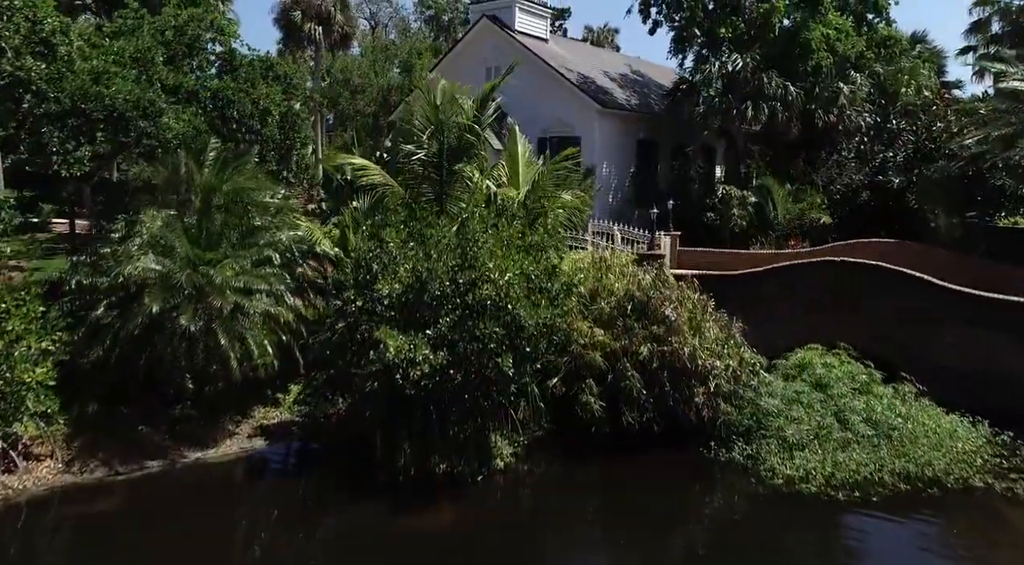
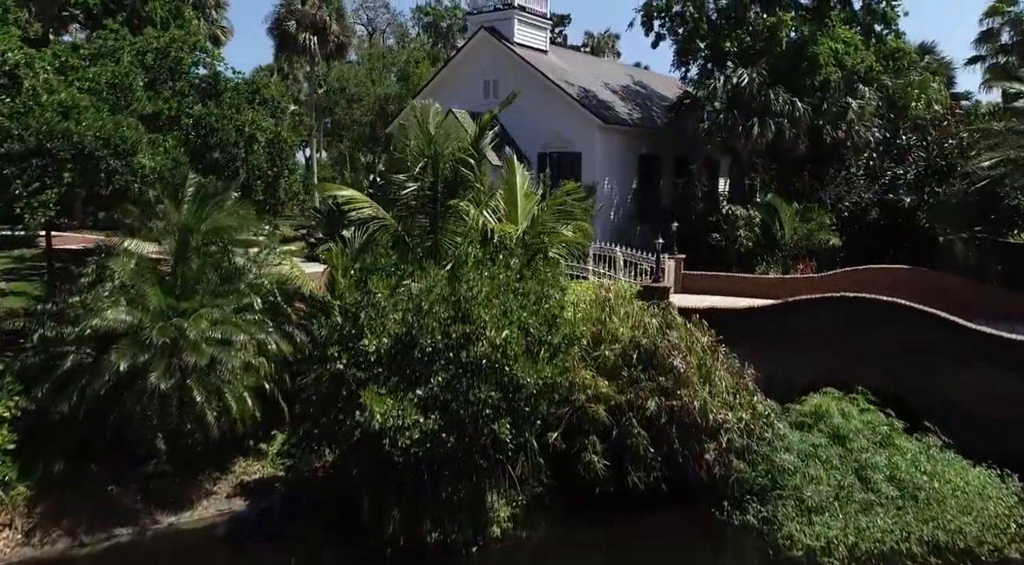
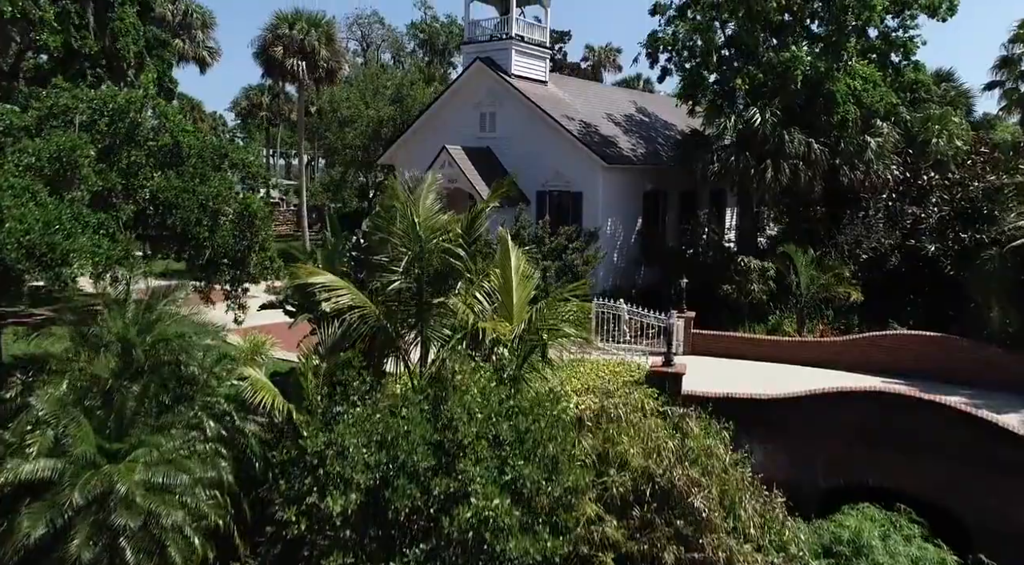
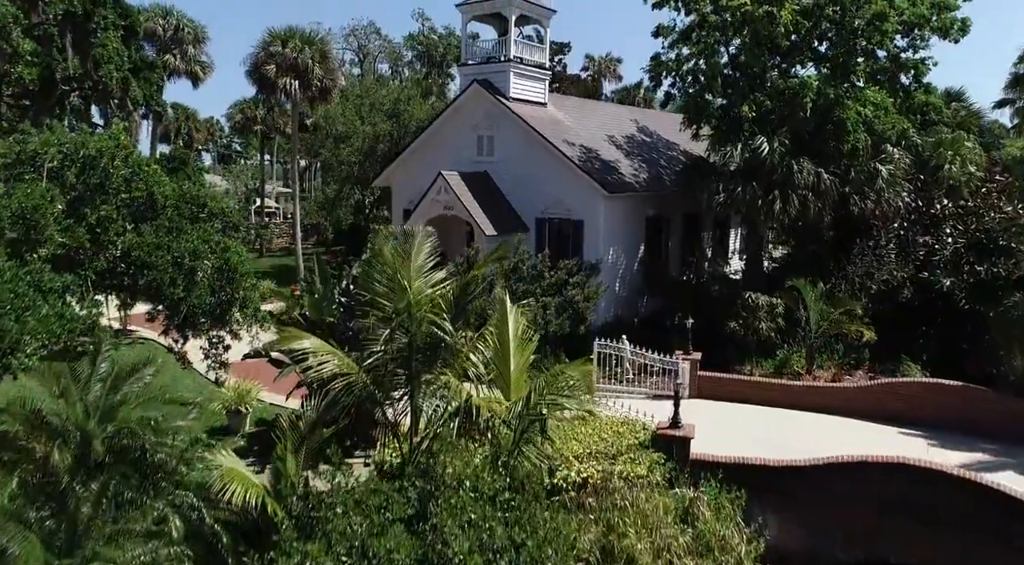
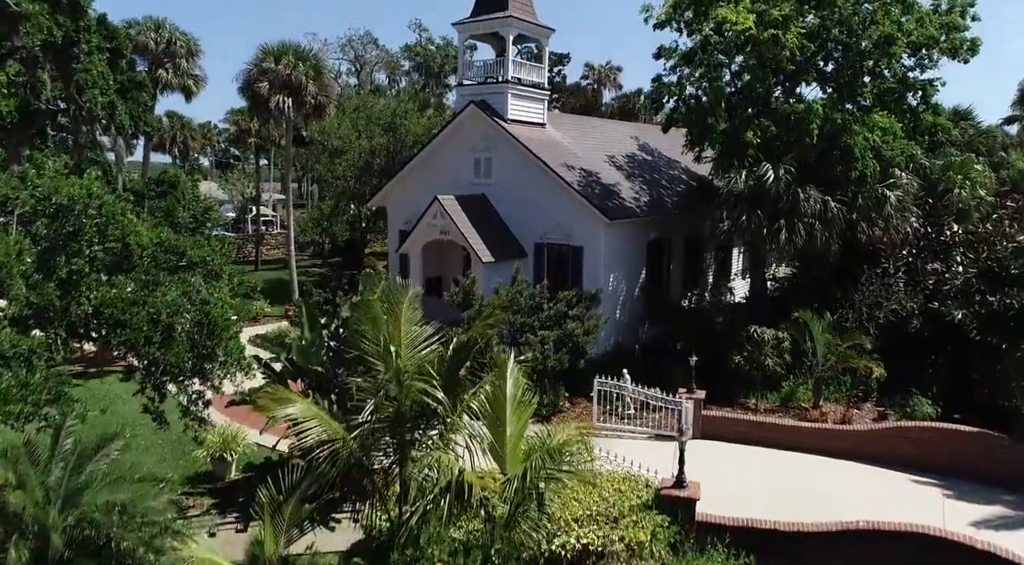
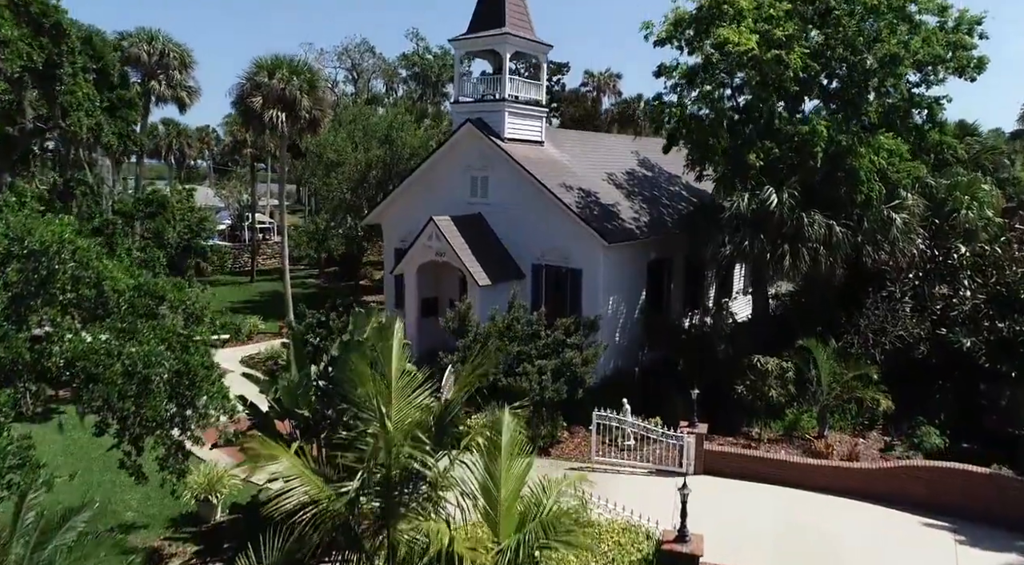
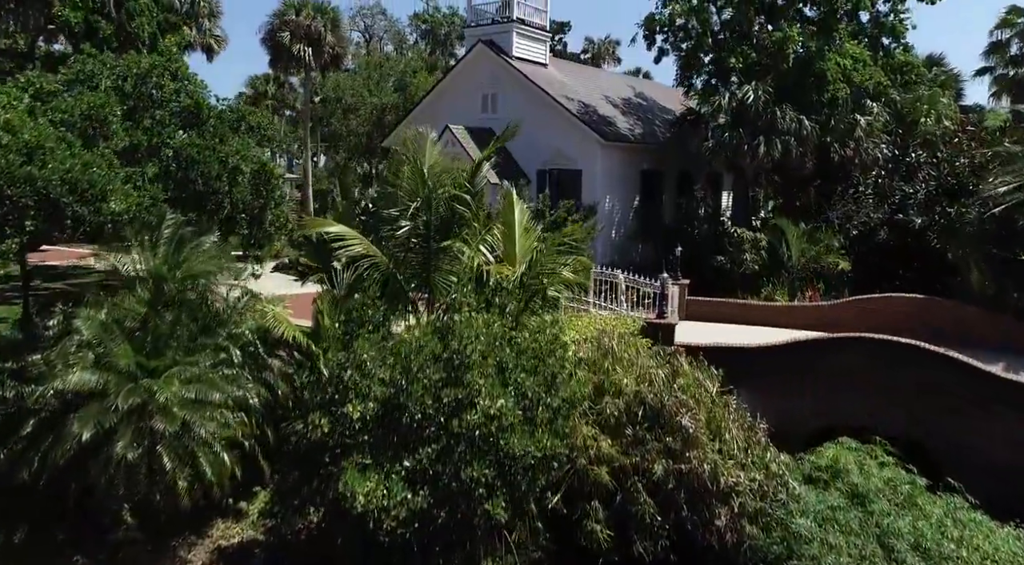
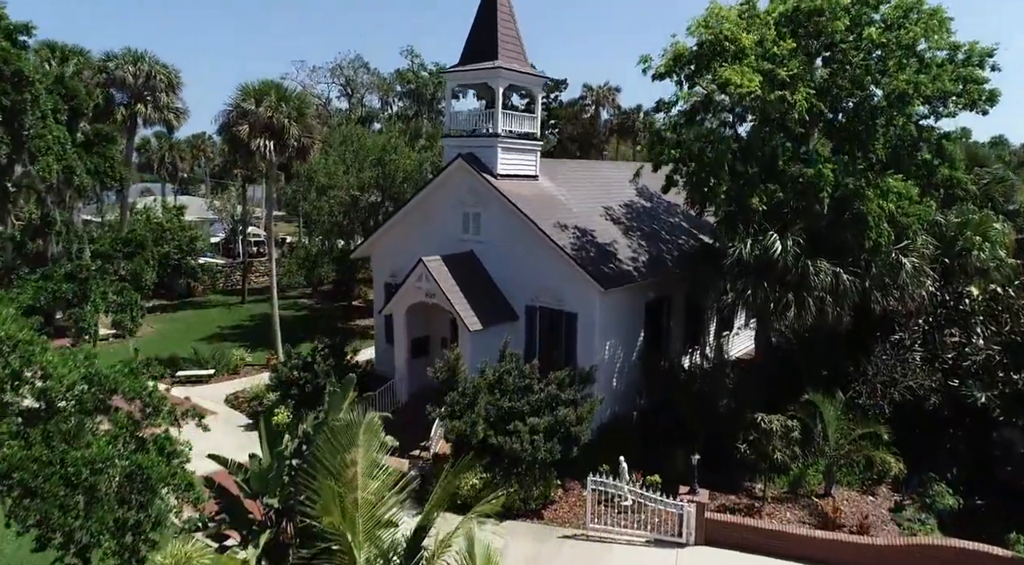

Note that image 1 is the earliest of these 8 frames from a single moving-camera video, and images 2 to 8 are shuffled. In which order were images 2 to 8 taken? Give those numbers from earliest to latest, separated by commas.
2, 7, 3, 4, 5, 6, 8
